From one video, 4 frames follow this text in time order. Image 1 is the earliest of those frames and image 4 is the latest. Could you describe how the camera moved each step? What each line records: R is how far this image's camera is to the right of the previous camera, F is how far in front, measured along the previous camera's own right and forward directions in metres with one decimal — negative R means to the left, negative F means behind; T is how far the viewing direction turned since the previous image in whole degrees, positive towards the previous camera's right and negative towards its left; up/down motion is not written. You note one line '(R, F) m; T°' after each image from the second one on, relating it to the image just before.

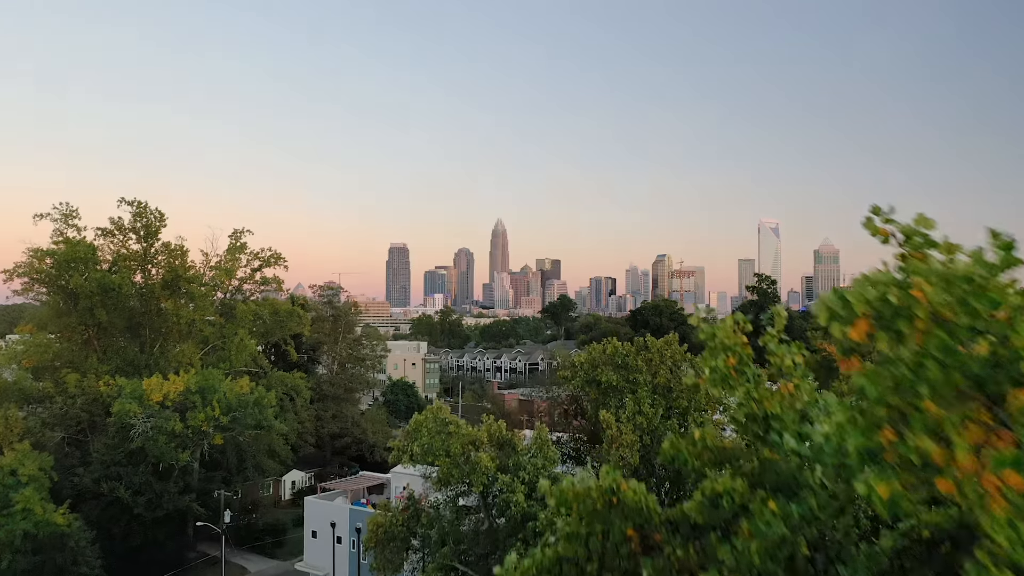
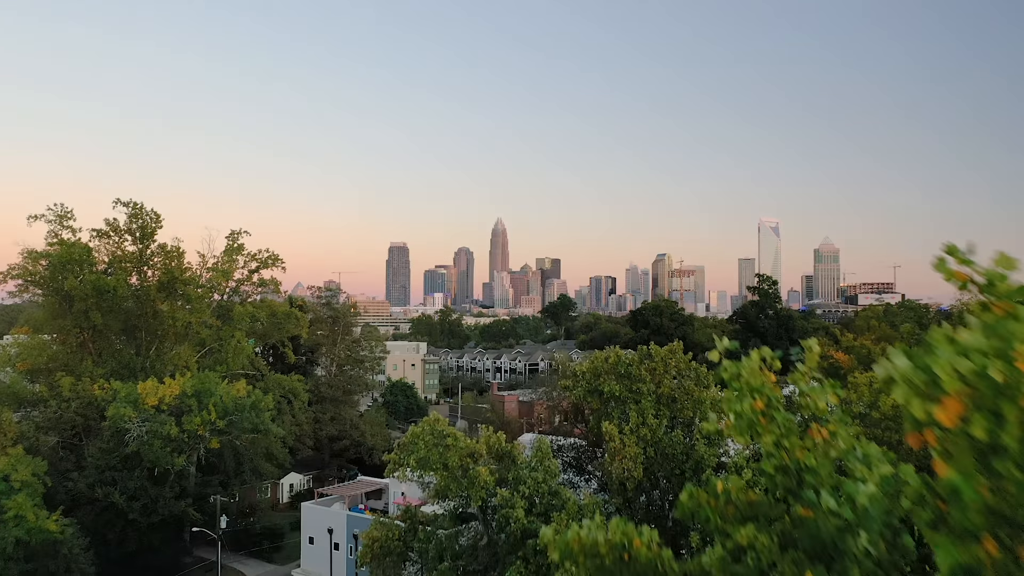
(0.0, +0.3) m; 0°
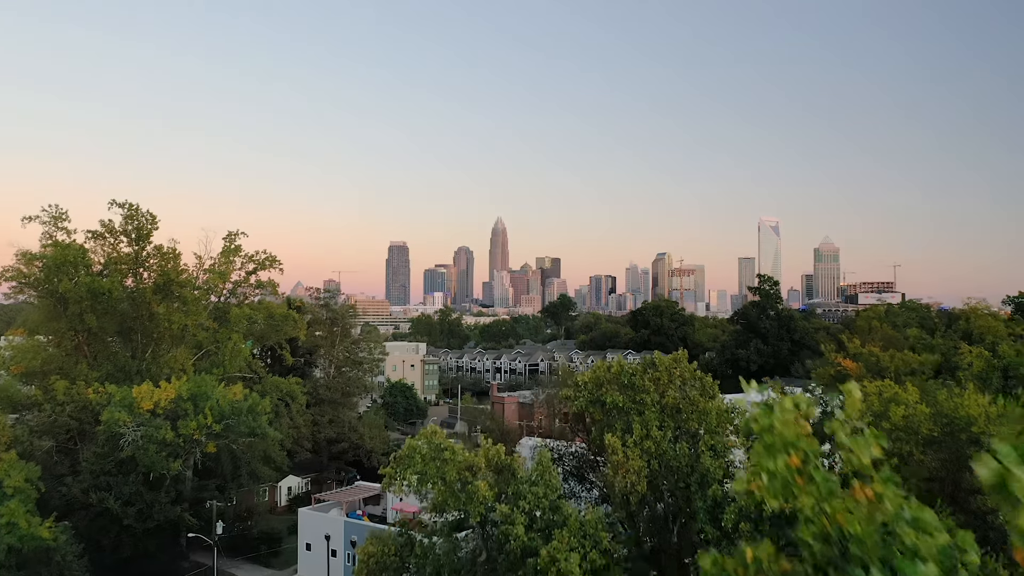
(0.0, +0.3) m; 0°
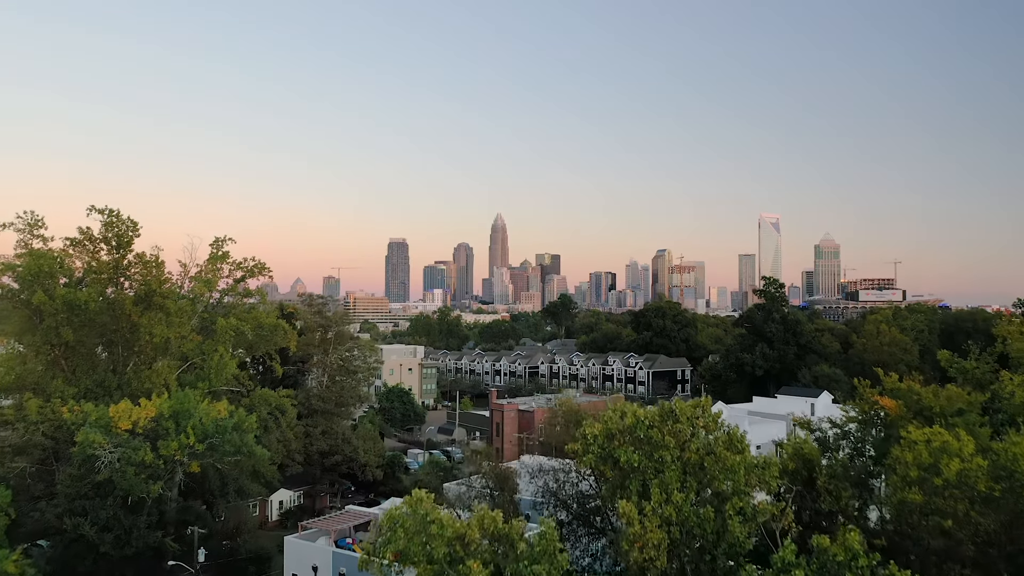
(0.0, +1.5) m; 0°
